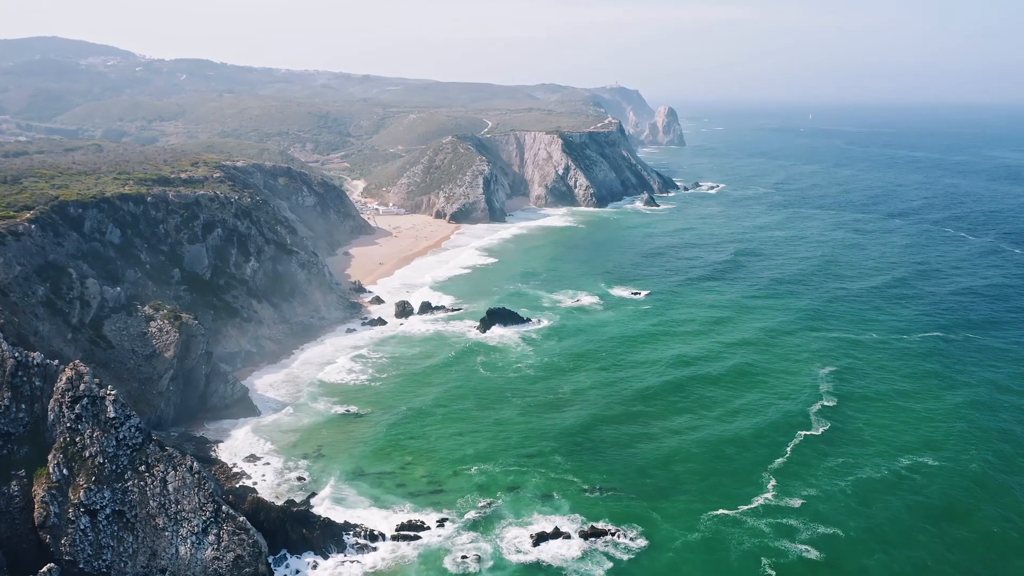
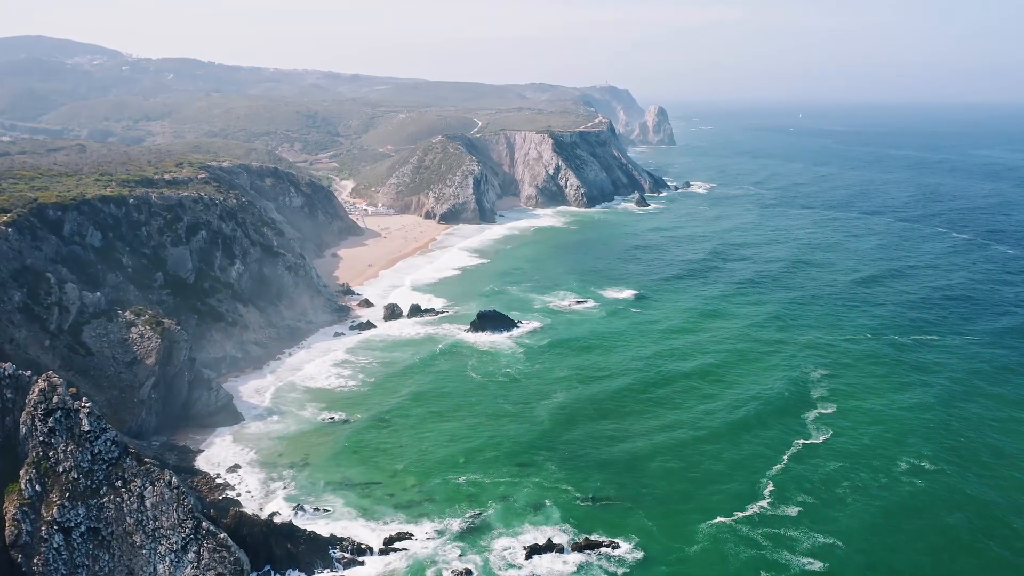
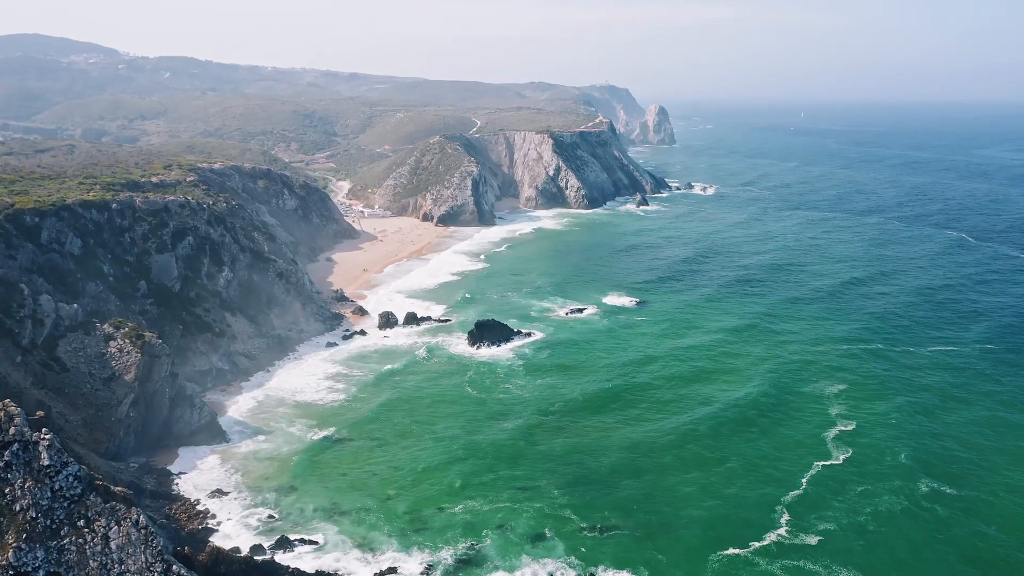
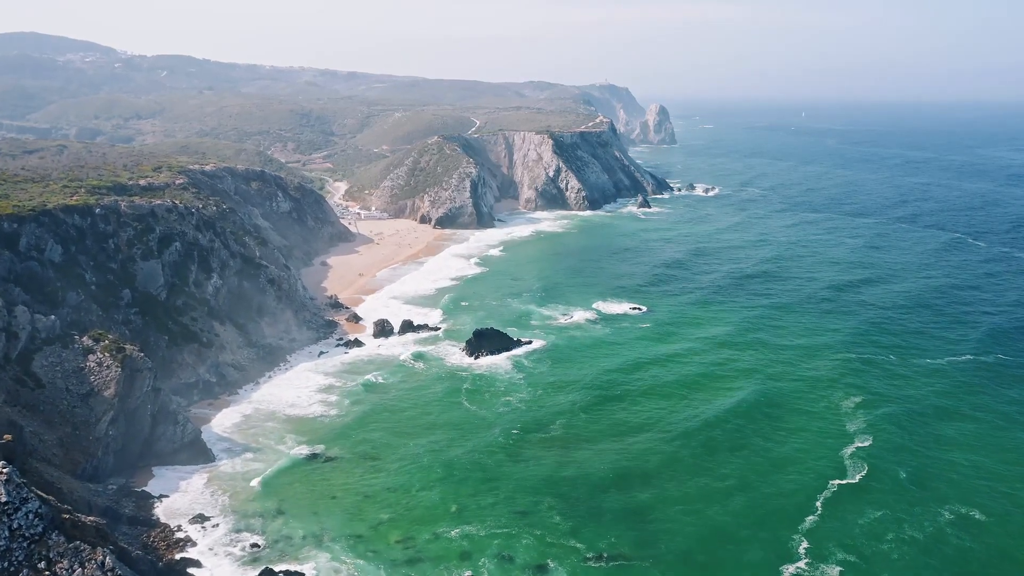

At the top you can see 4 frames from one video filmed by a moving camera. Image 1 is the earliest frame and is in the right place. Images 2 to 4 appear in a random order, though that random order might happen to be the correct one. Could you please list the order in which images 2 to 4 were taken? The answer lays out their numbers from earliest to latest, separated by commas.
2, 3, 4
